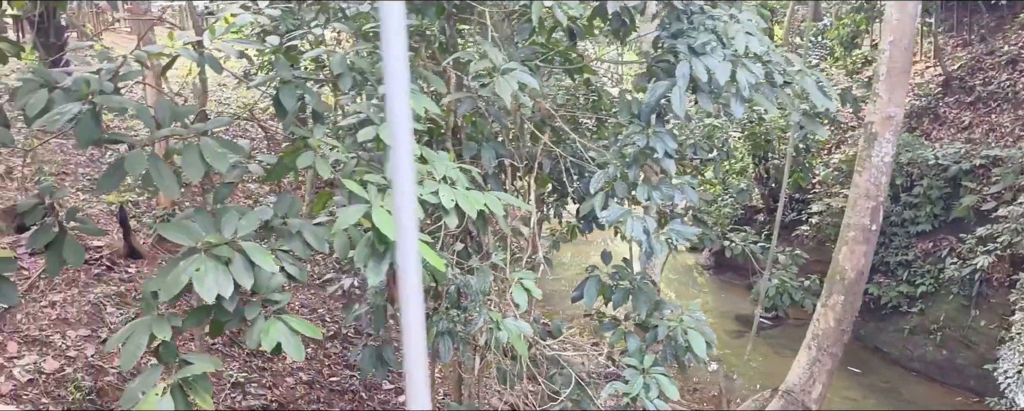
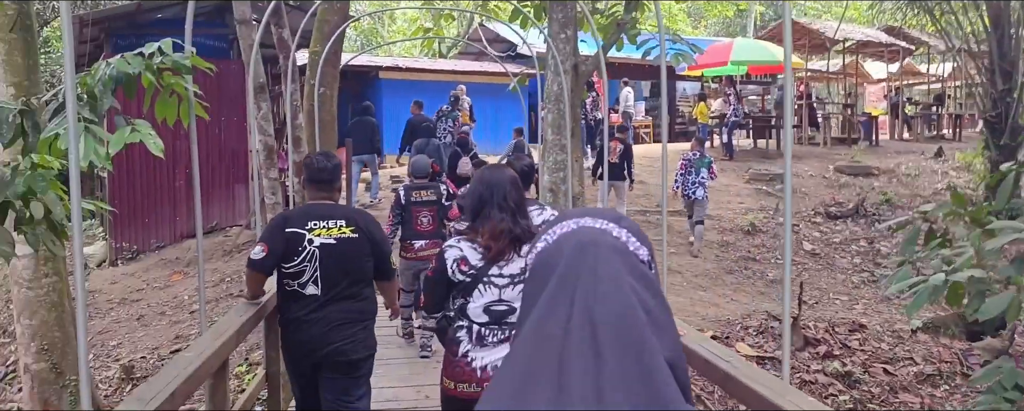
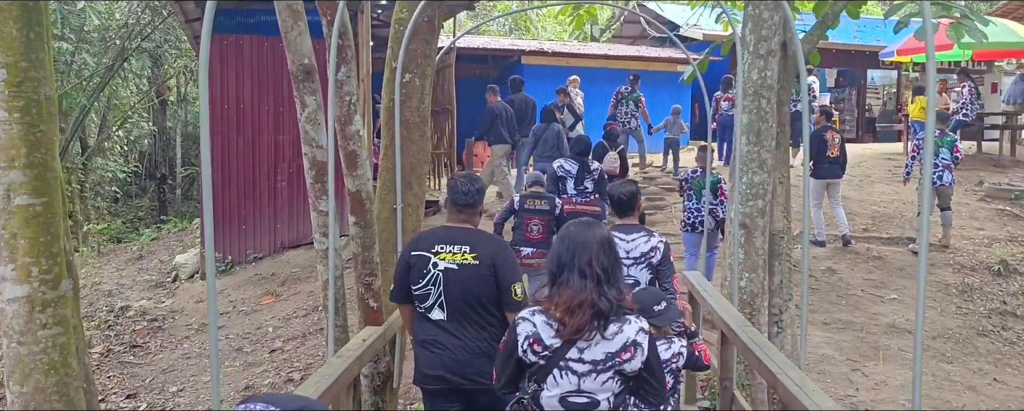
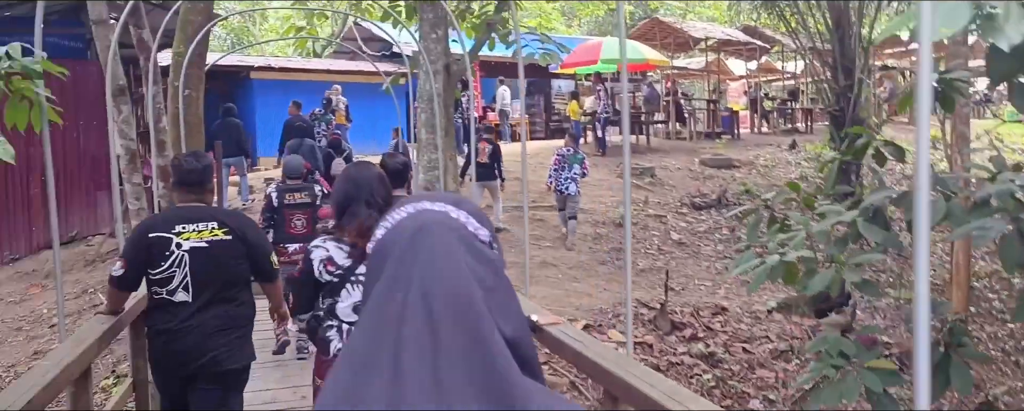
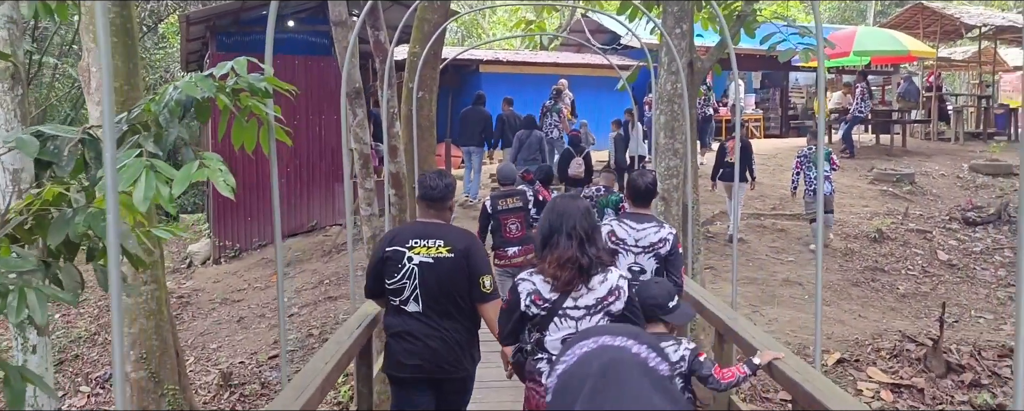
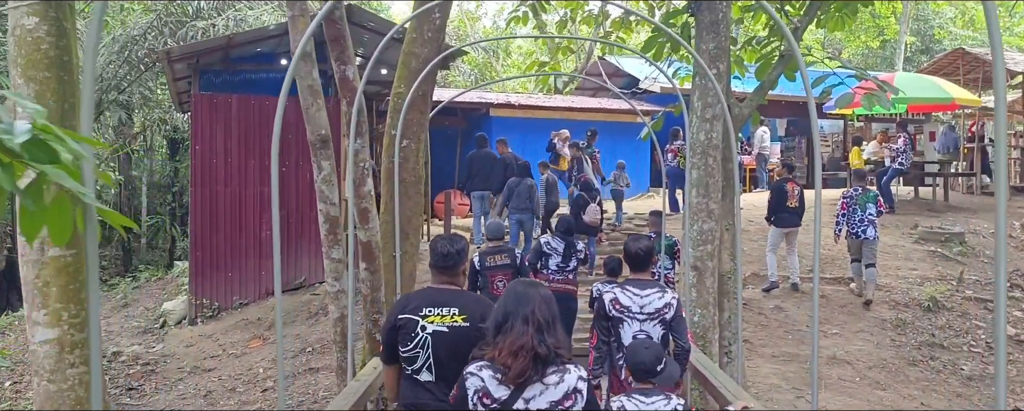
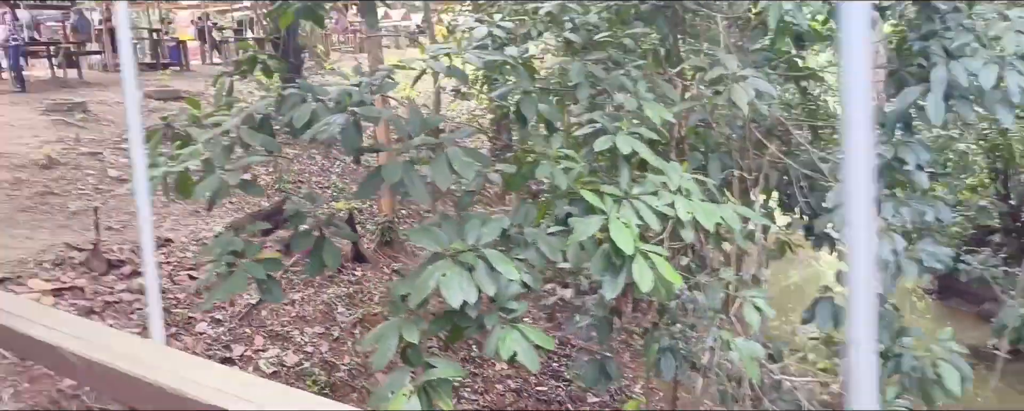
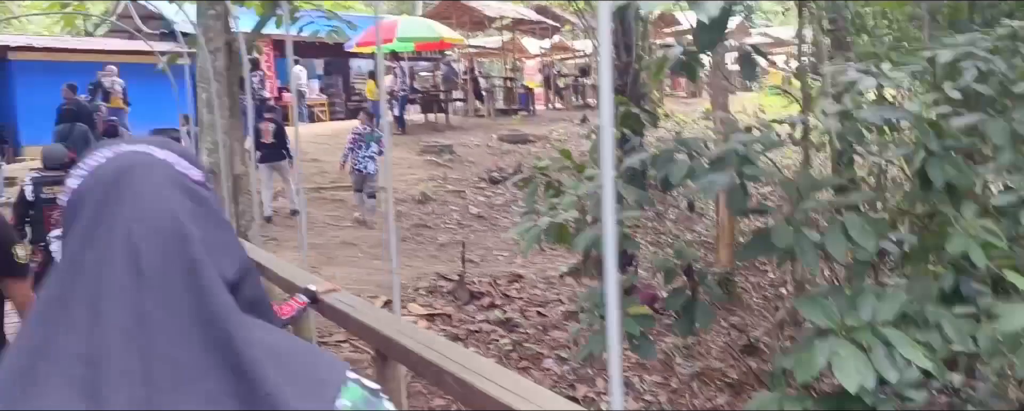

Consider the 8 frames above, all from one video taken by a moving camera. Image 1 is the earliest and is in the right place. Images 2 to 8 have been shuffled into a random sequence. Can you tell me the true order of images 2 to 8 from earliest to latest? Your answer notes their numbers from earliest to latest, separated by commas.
7, 8, 4, 2, 5, 6, 3
